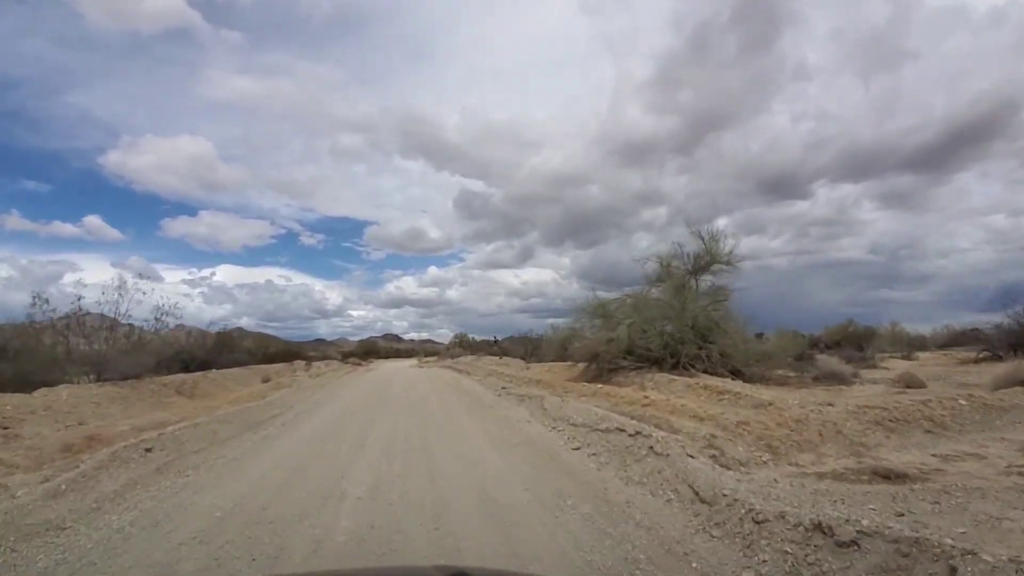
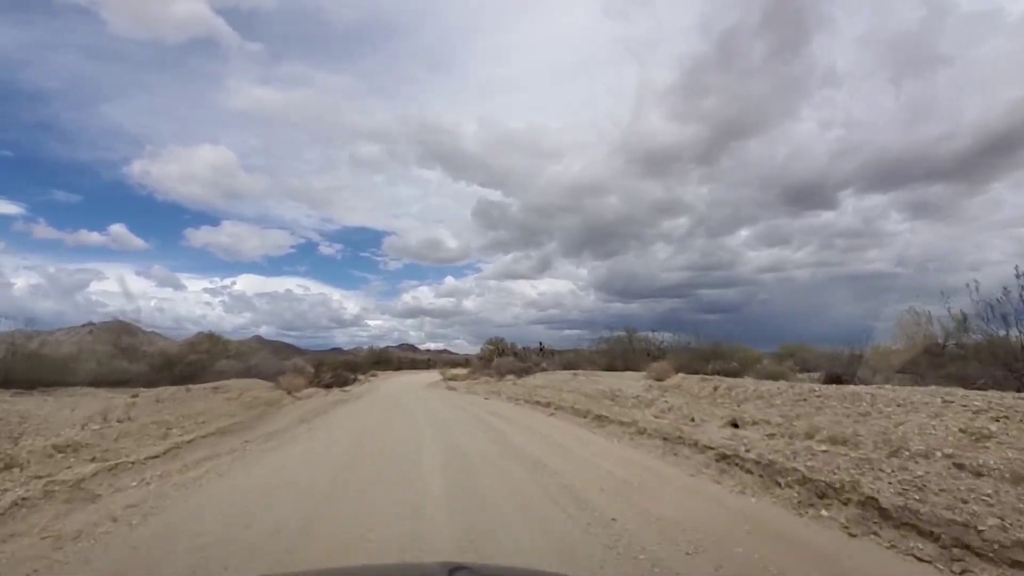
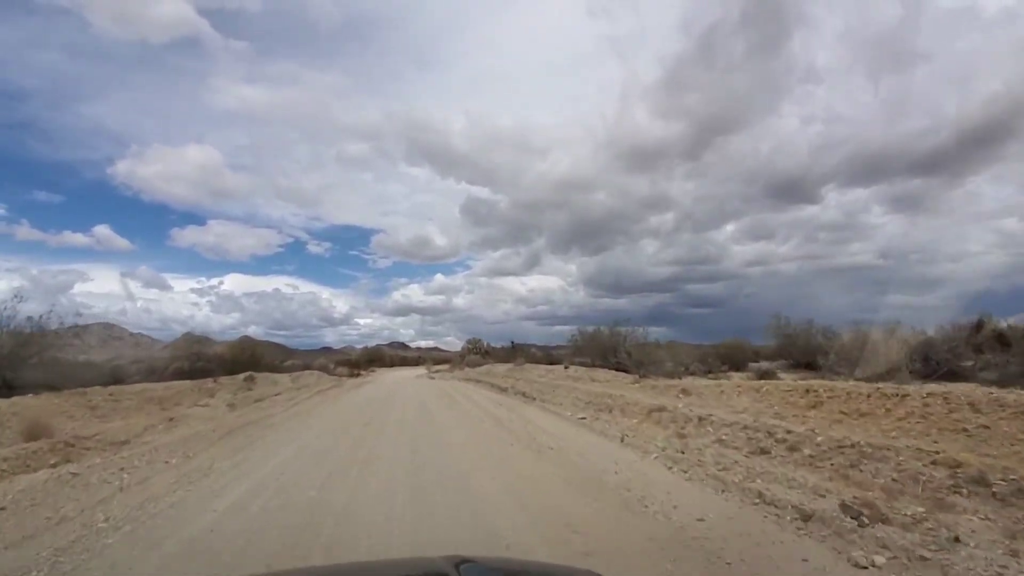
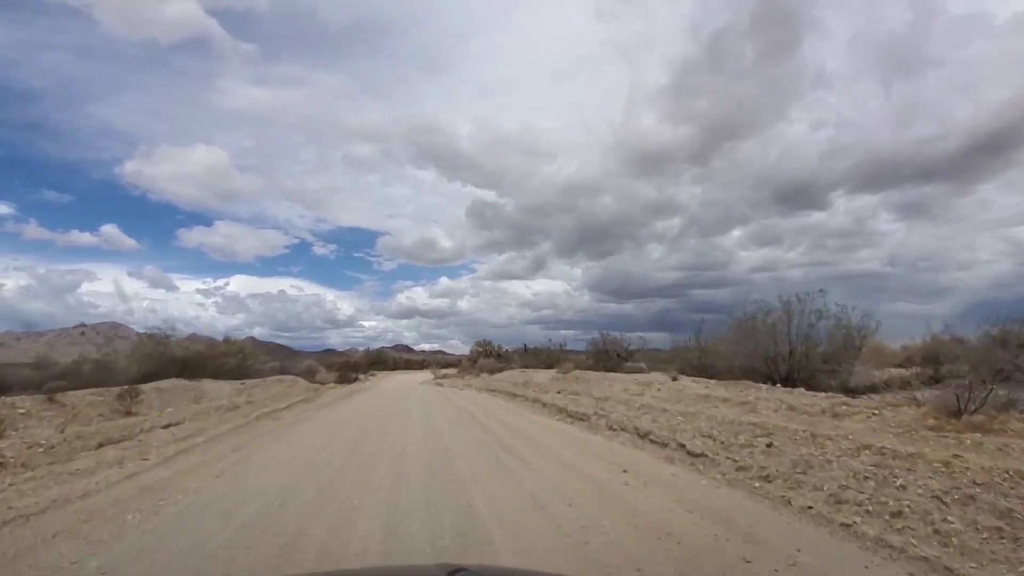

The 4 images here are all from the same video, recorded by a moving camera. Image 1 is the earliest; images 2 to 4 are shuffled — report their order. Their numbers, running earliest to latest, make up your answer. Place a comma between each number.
3, 4, 2
